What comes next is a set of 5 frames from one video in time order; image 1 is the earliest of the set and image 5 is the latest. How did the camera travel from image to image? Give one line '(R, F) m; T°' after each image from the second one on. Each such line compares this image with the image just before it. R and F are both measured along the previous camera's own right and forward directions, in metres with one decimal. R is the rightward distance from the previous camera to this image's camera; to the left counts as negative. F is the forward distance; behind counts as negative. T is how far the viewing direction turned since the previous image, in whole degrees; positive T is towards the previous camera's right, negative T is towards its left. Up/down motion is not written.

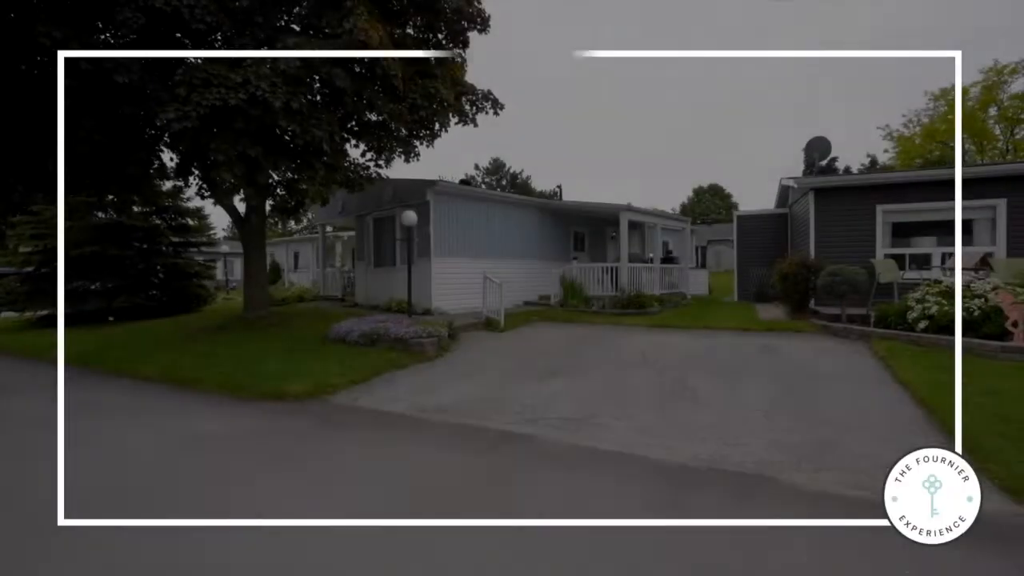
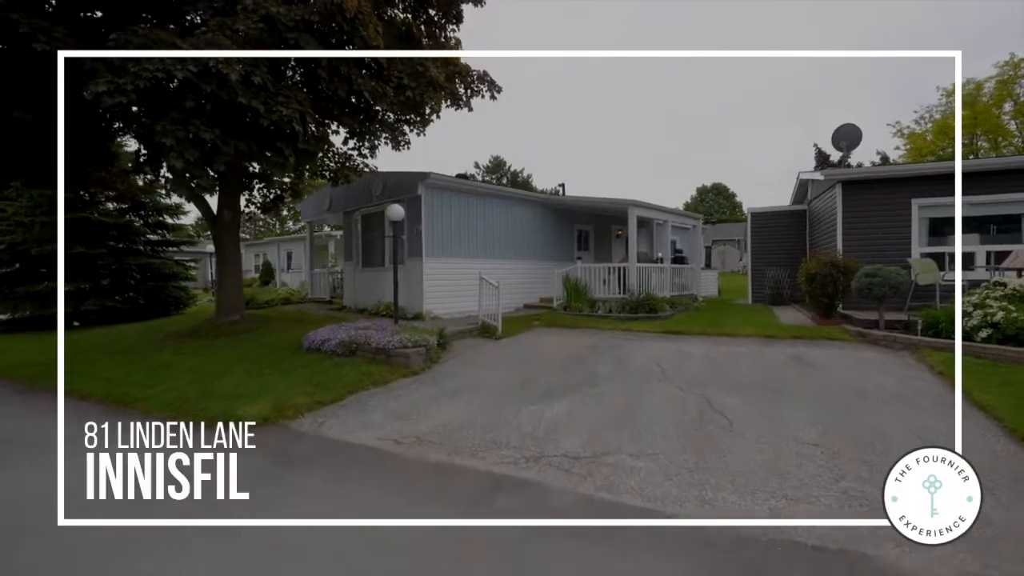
(0.0, +1.2) m; 0°
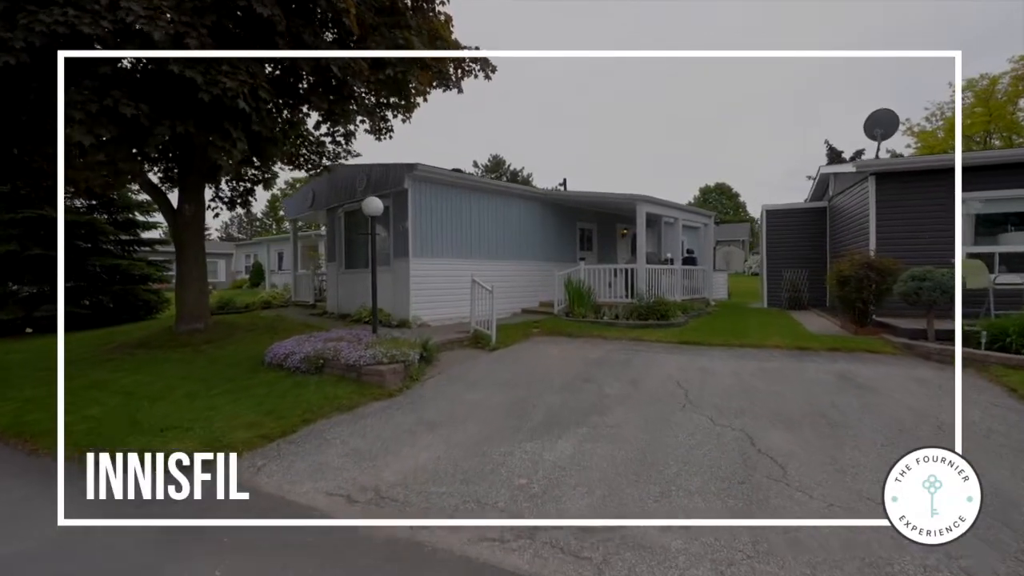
(+0.1, +1.2) m; 0°
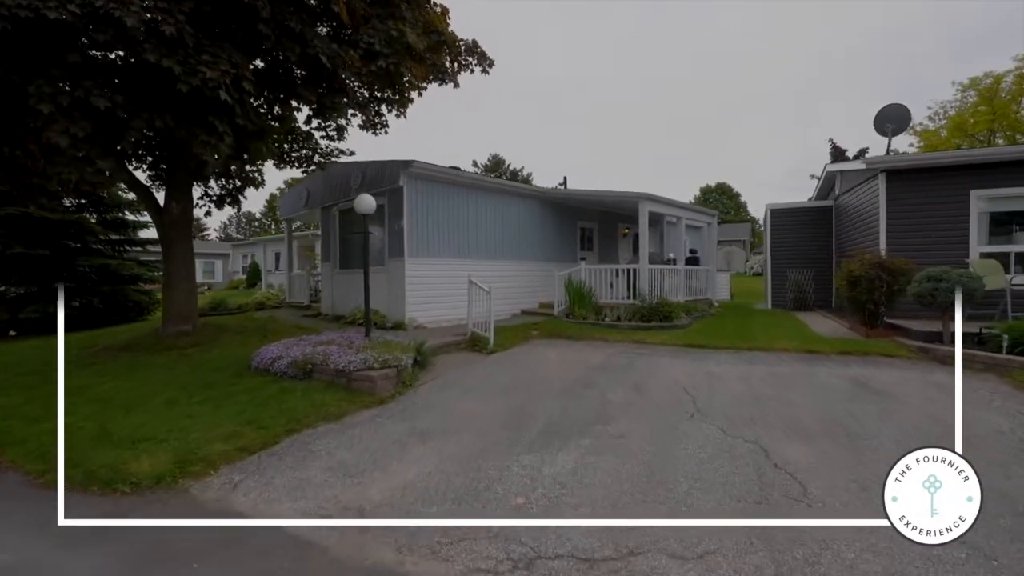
(0.0, +0.3) m; 0°
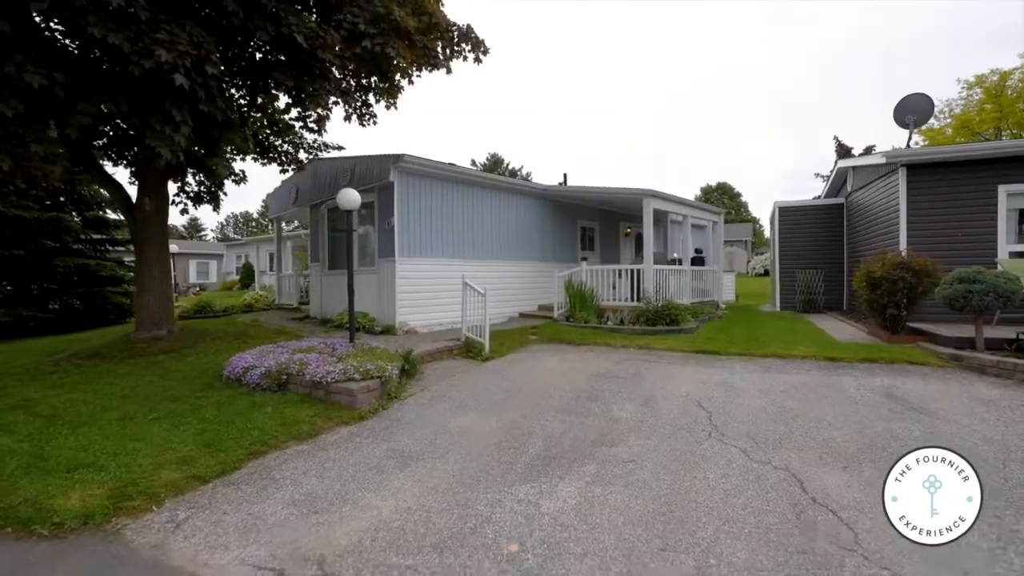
(0.0, +0.6) m; 0°
